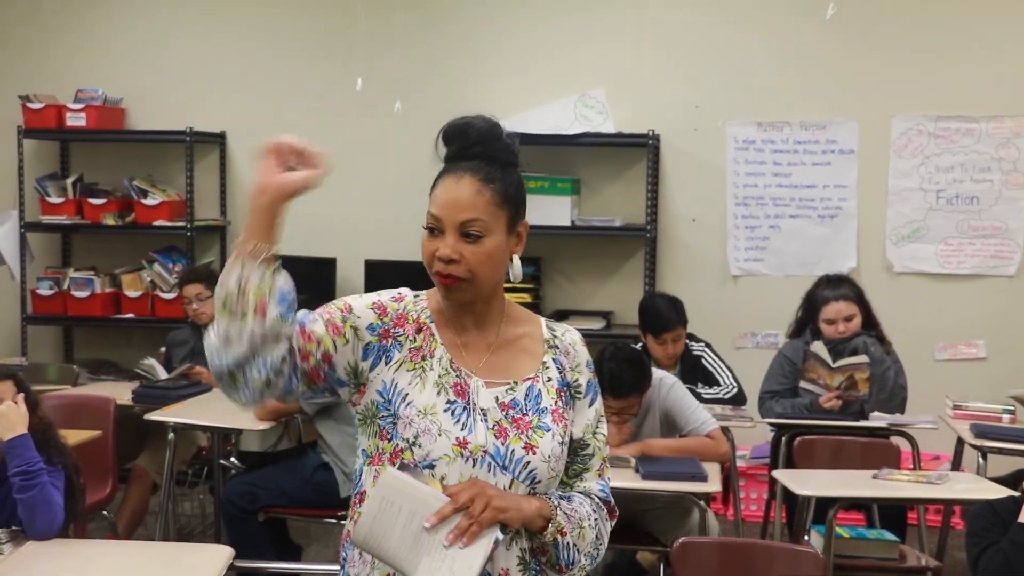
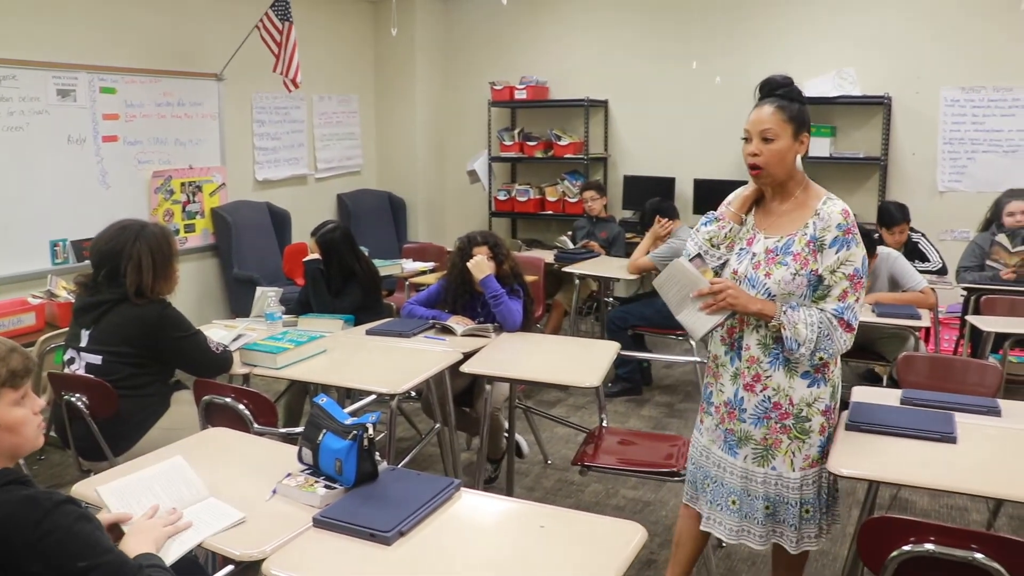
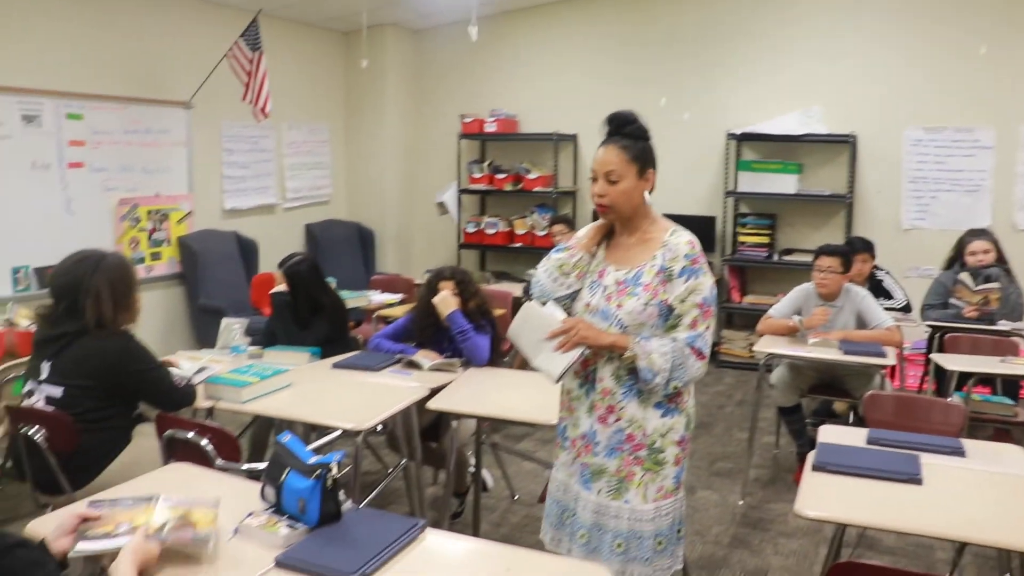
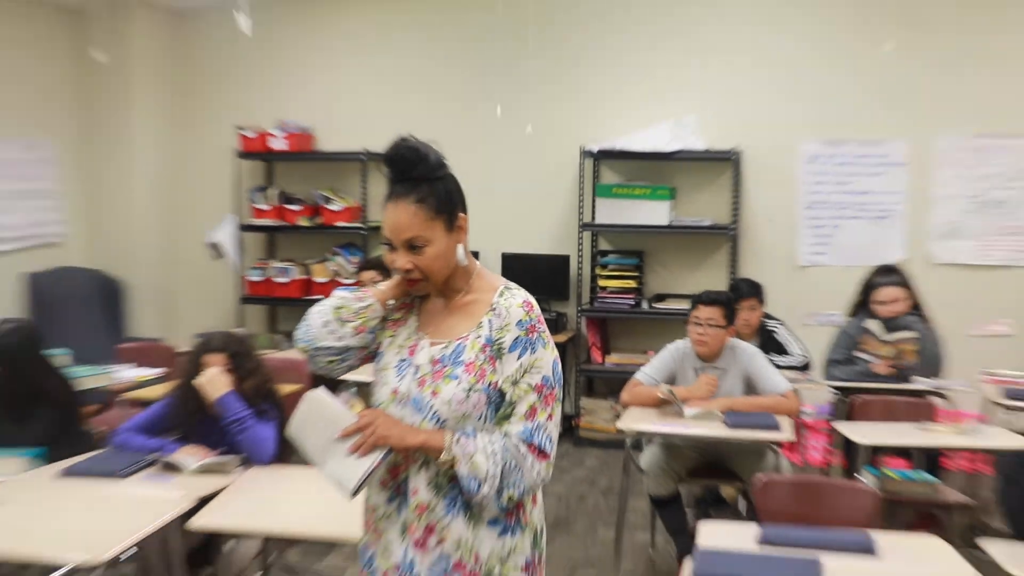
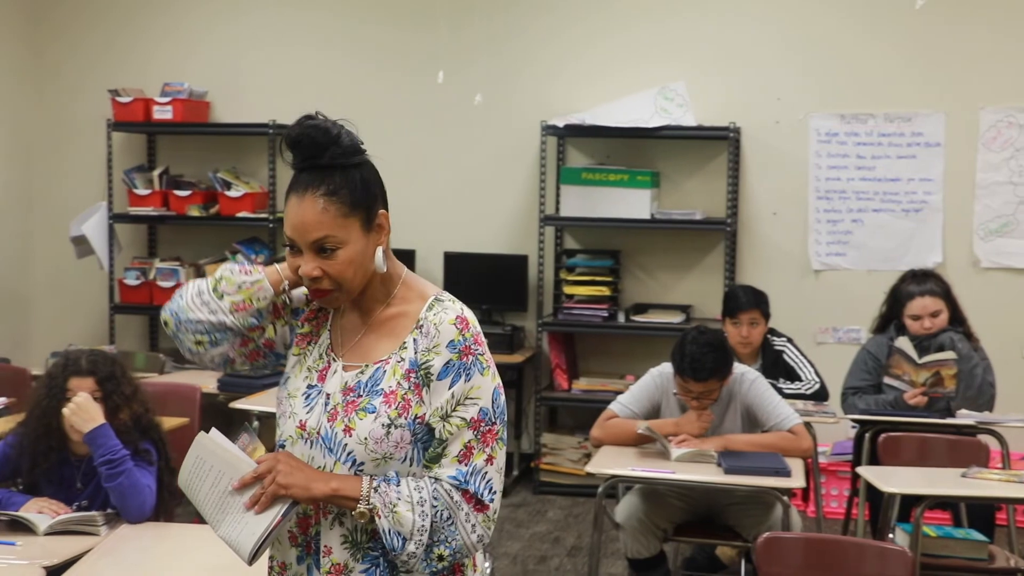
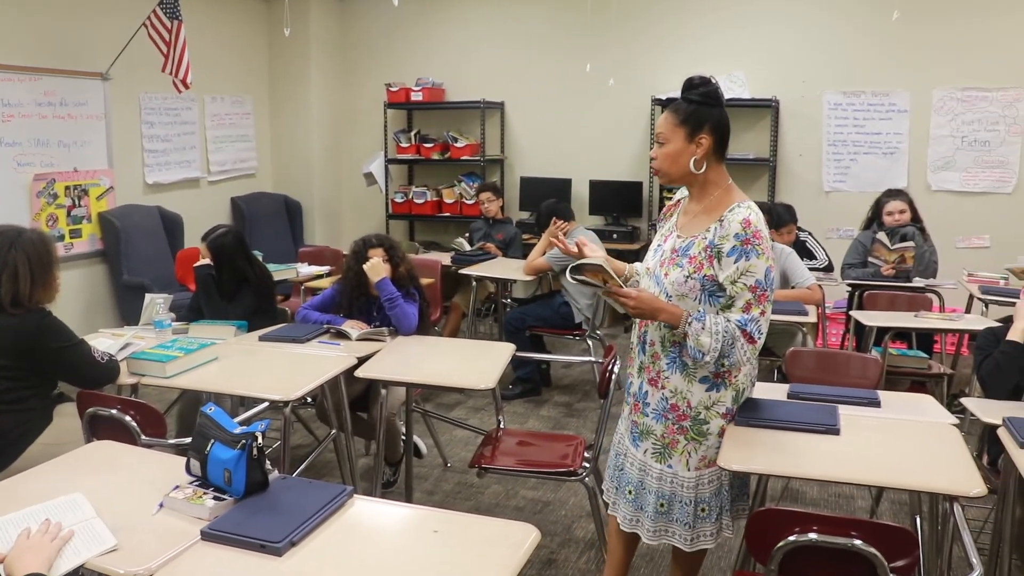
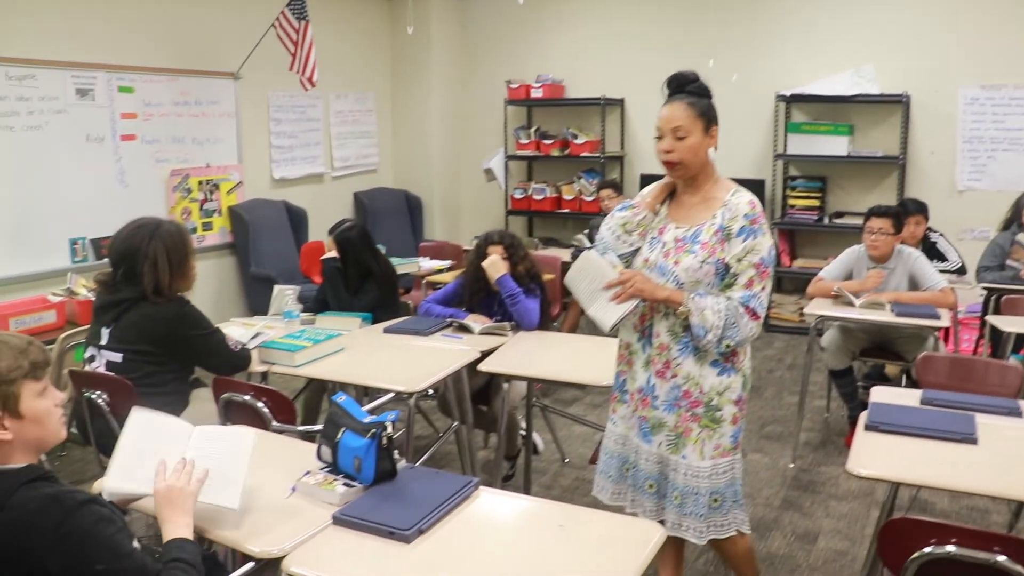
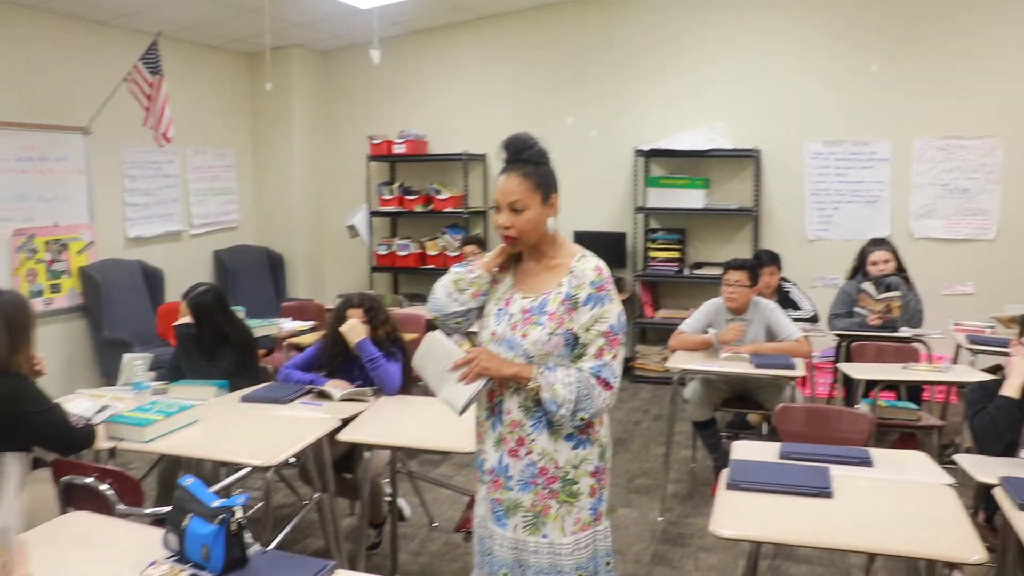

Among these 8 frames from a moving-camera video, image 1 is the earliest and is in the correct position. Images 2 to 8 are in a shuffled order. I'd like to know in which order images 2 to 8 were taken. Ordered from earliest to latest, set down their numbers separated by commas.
5, 4, 8, 3, 7, 2, 6
